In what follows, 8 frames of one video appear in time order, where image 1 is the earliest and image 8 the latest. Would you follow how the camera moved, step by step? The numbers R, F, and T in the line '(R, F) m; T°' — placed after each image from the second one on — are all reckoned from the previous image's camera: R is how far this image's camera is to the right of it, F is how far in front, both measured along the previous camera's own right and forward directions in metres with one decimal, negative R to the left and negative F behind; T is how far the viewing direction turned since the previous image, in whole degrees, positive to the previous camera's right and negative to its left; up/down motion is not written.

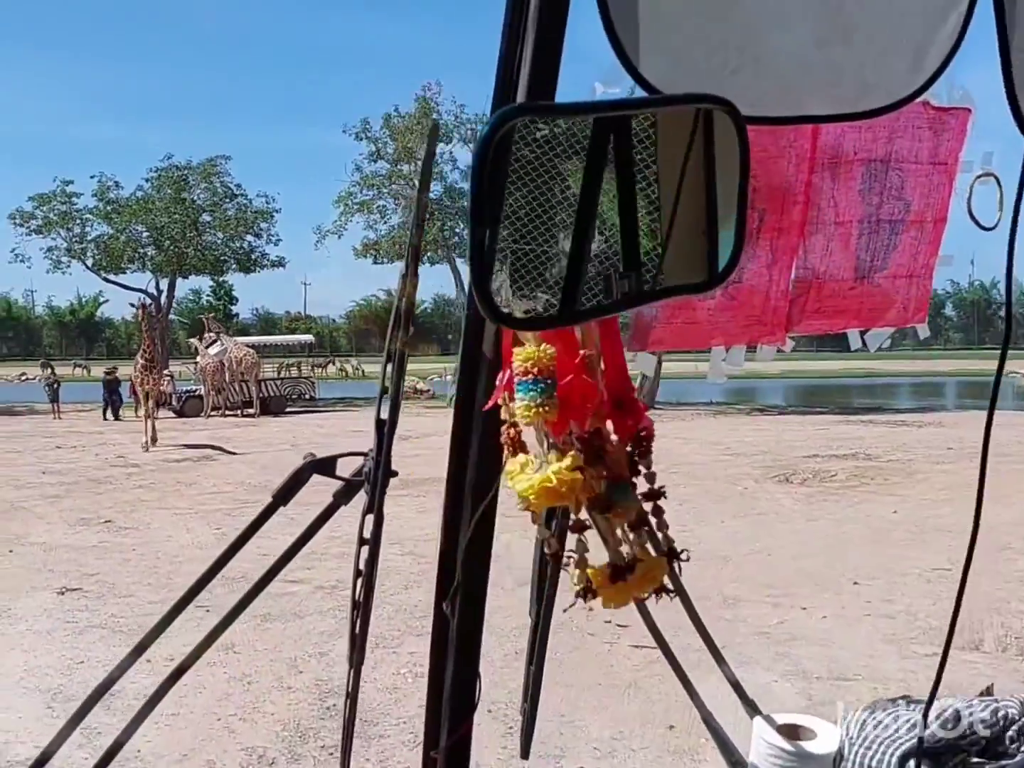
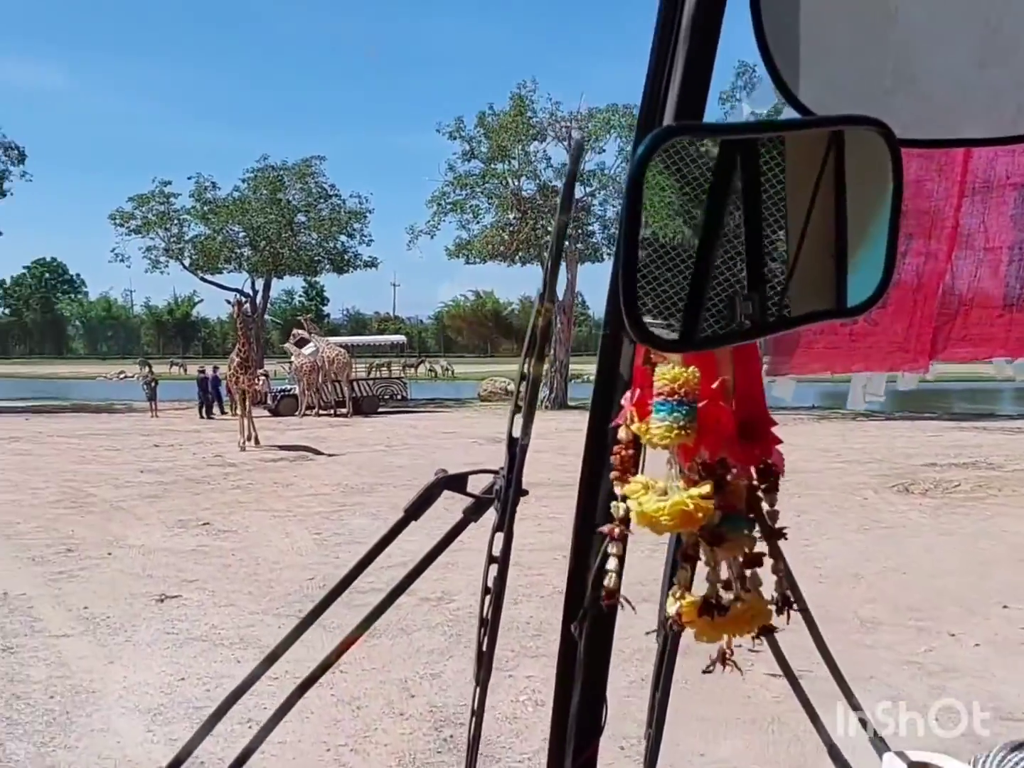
(-0.2, +0.4) m; -4°
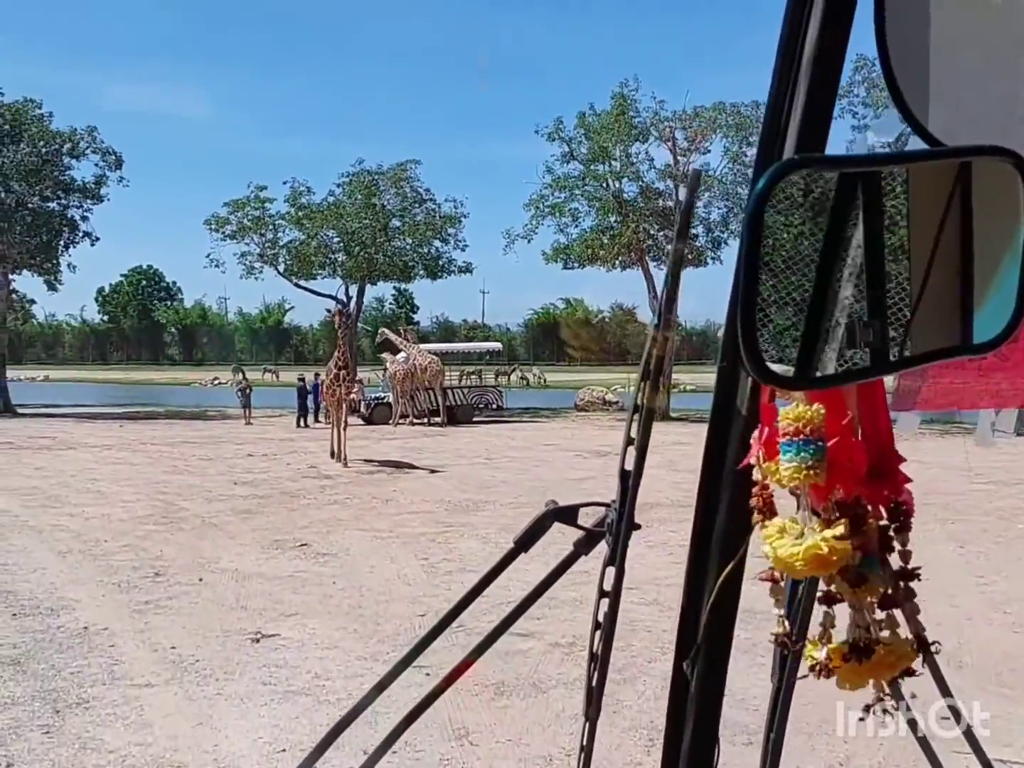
(-0.3, +0.9) m; -4°
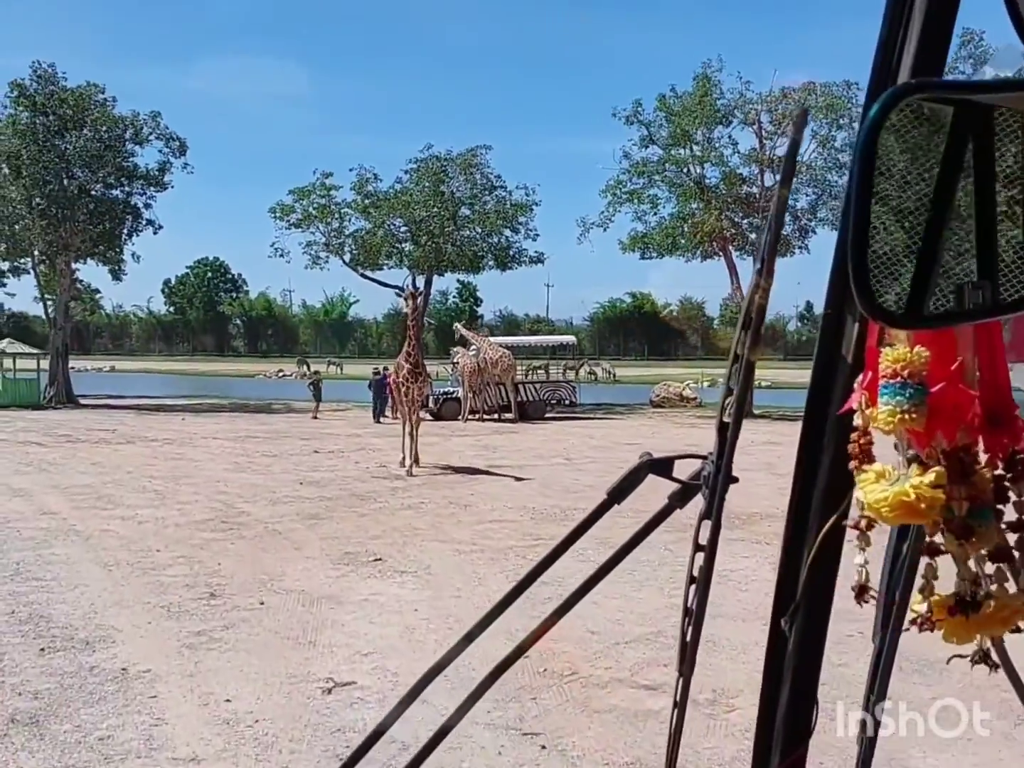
(-0.3, +1.1) m; -3°
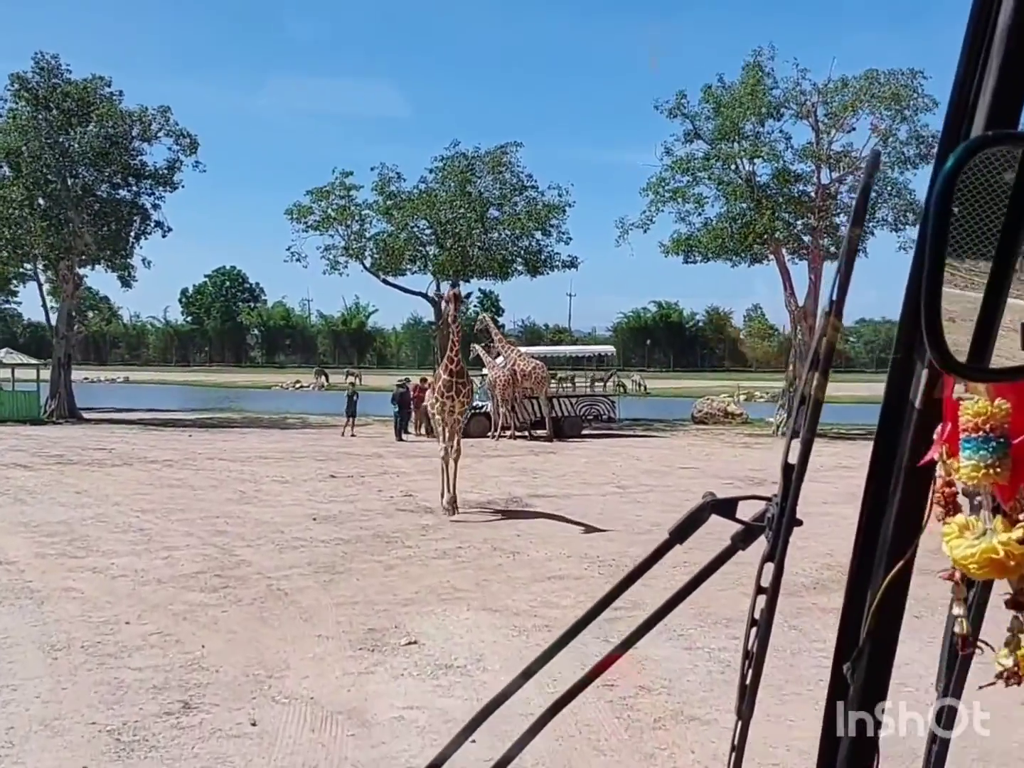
(-0.3, +1.9) m; -1°
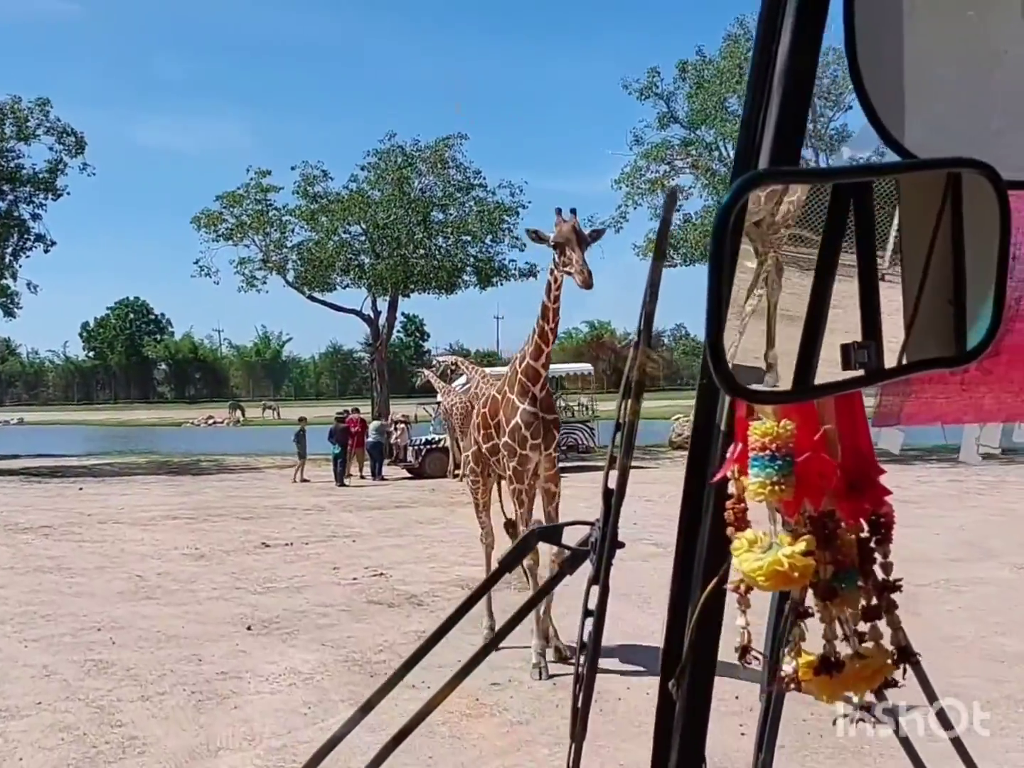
(-0.7, +3.6) m; +4°
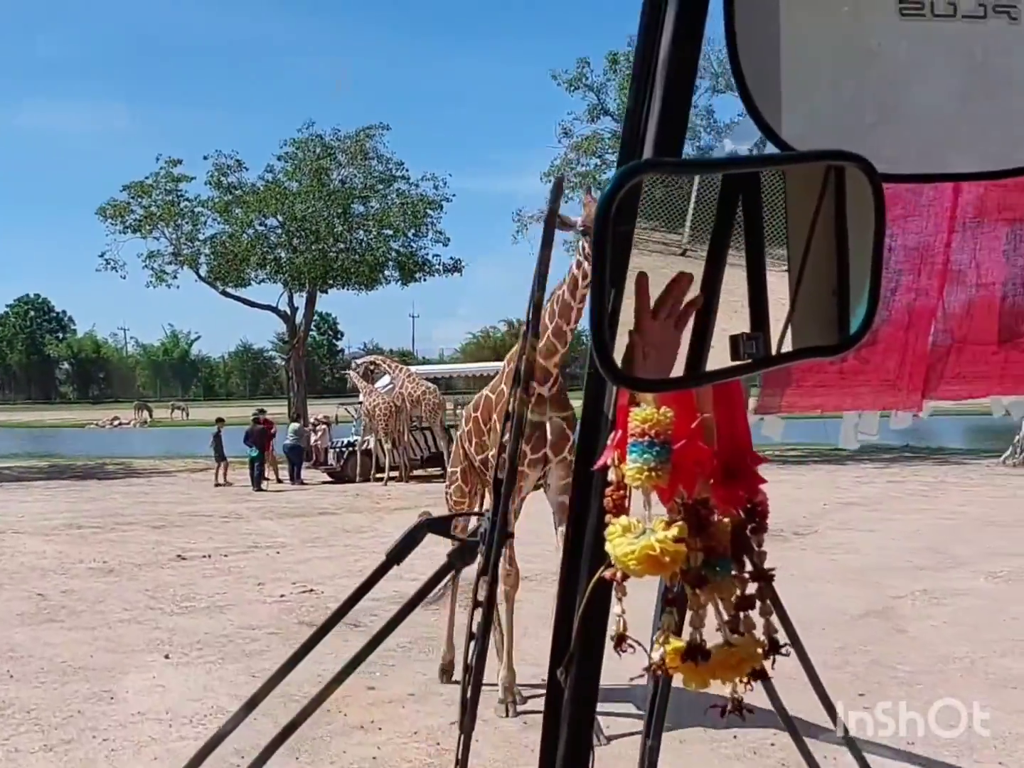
(-0.2, +0.7) m; +4°
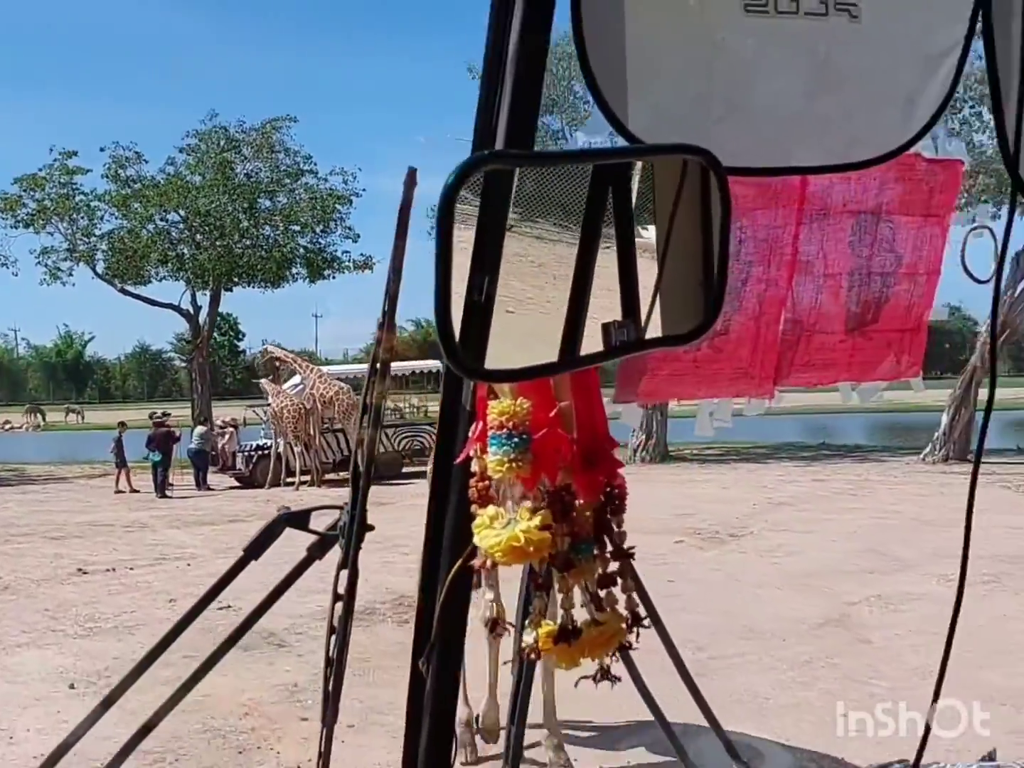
(-0.2, +0.5) m; +5°
